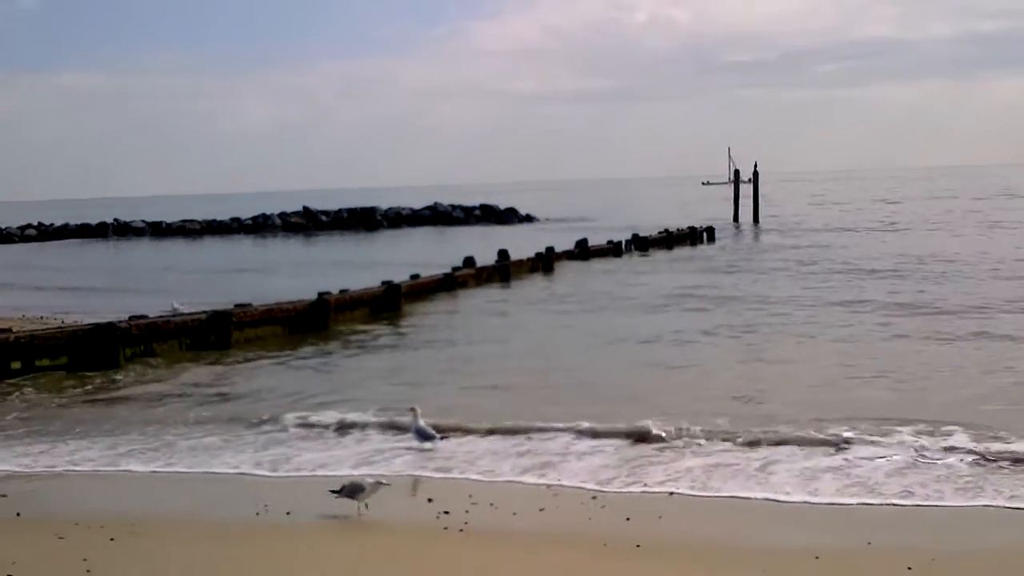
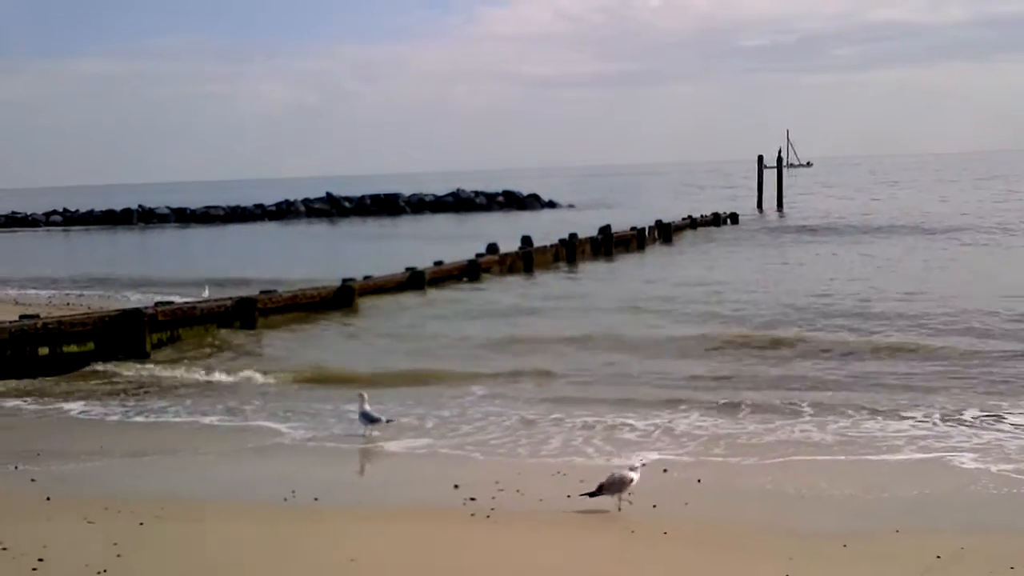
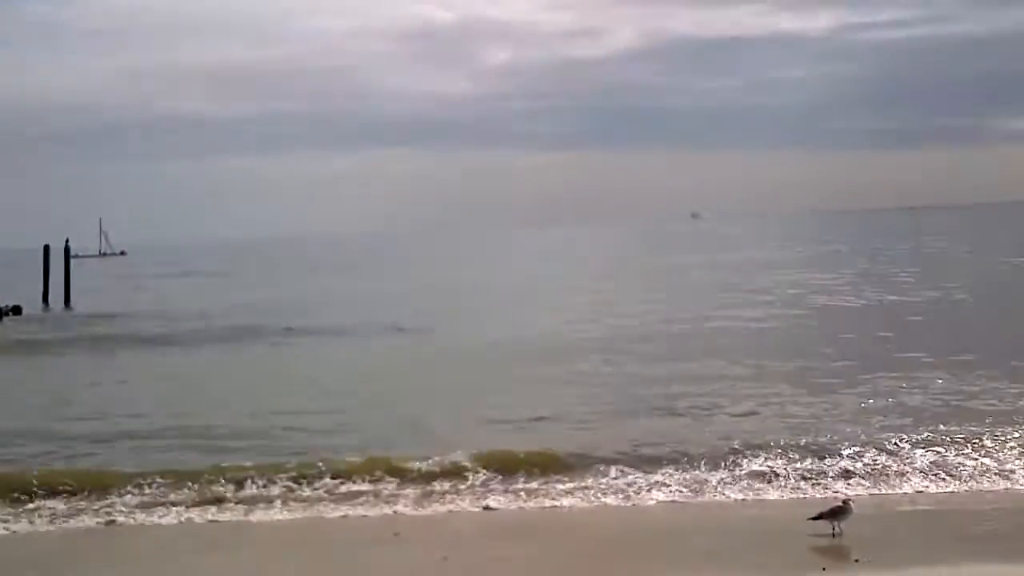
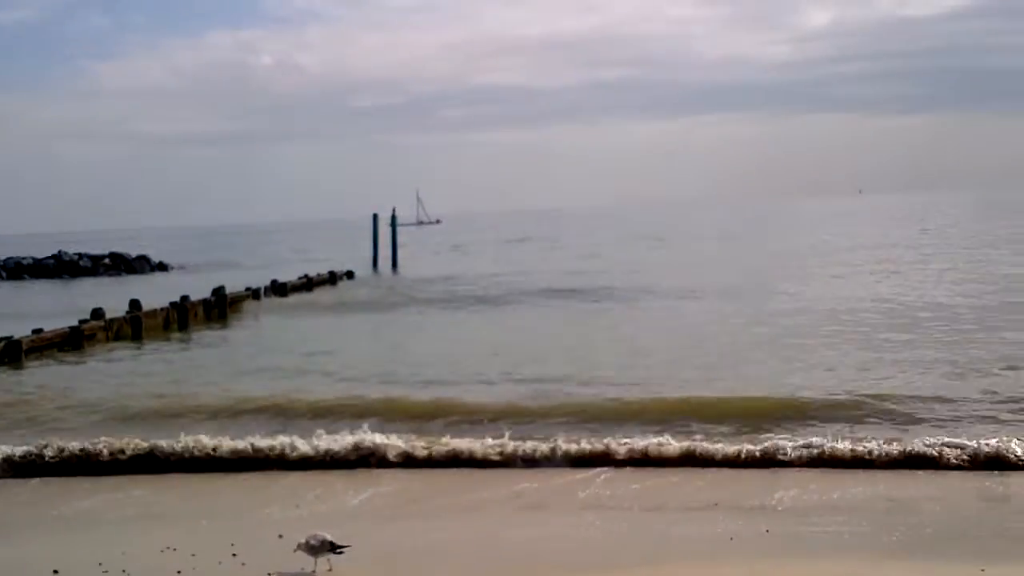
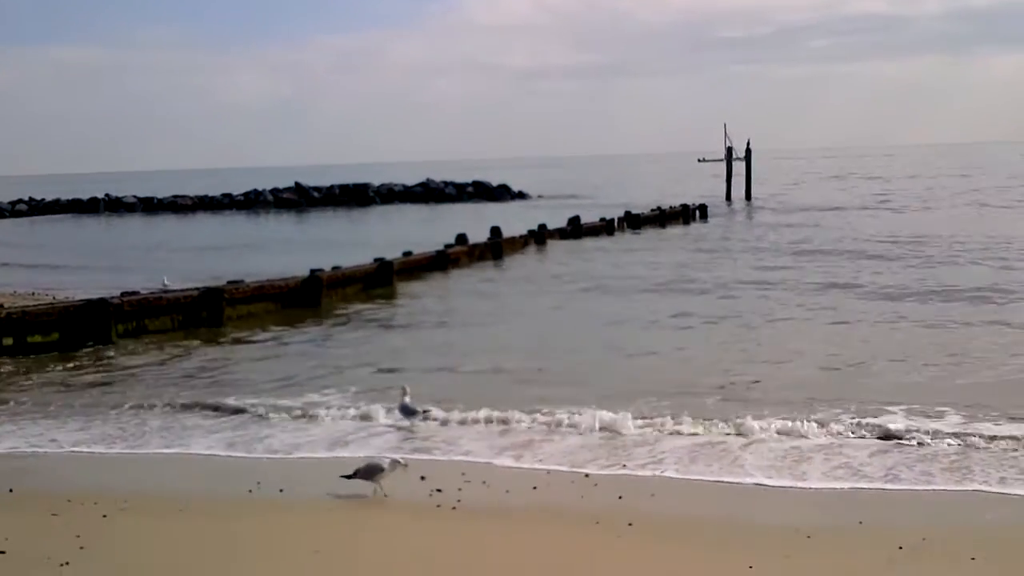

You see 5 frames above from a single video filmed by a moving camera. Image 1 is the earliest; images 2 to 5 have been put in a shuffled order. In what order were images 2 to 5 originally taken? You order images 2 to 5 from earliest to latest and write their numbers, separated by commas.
5, 2, 4, 3
